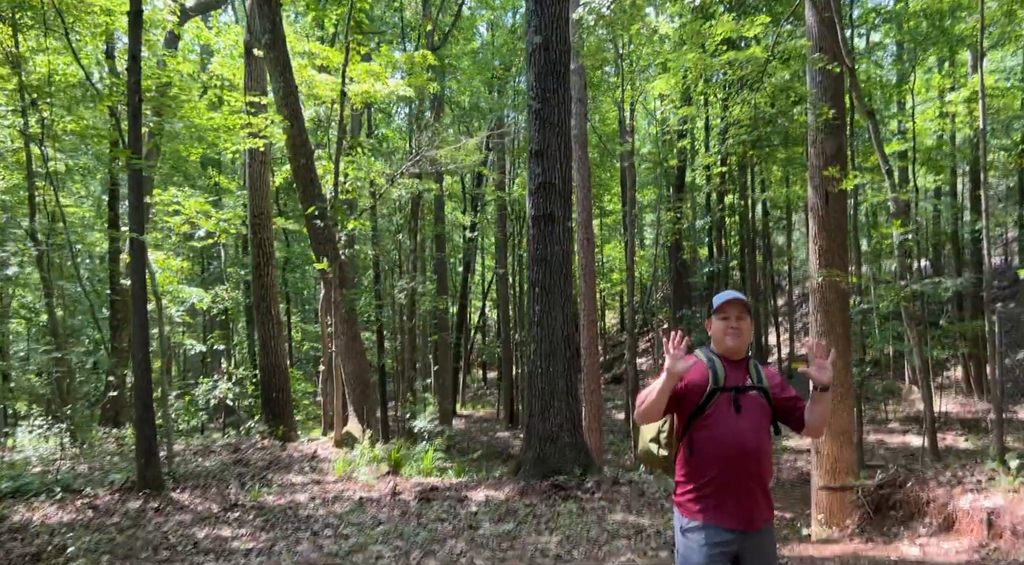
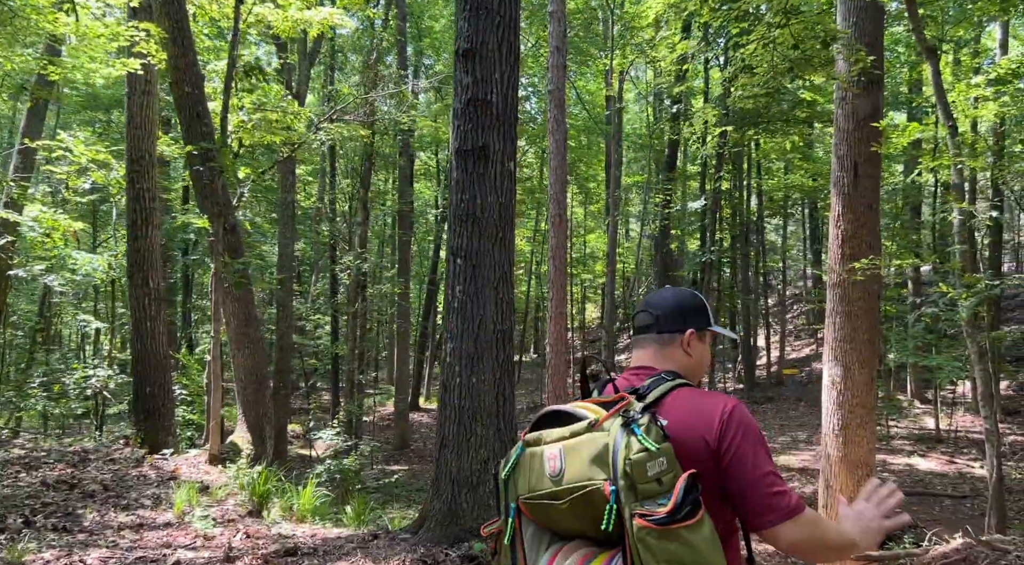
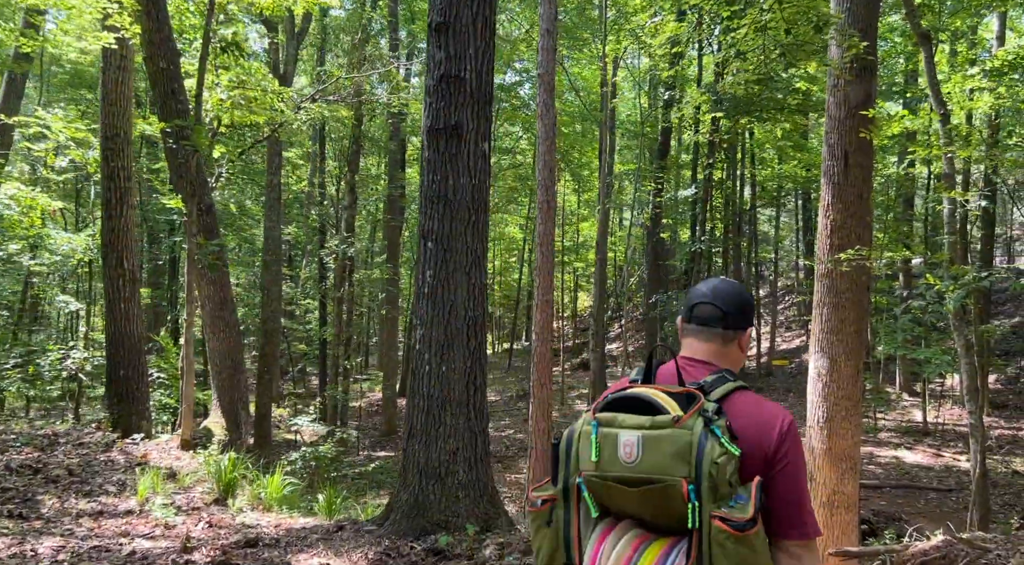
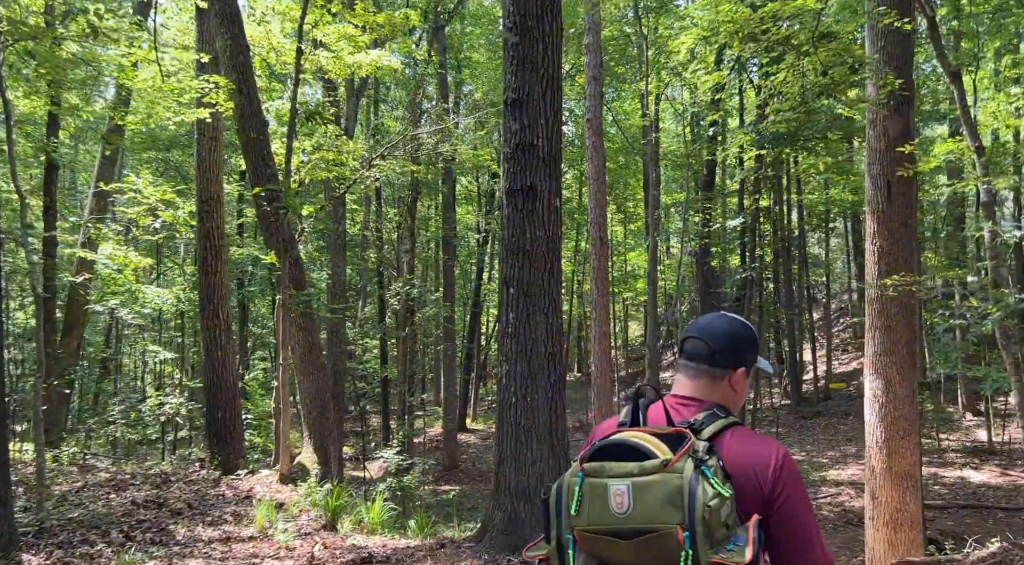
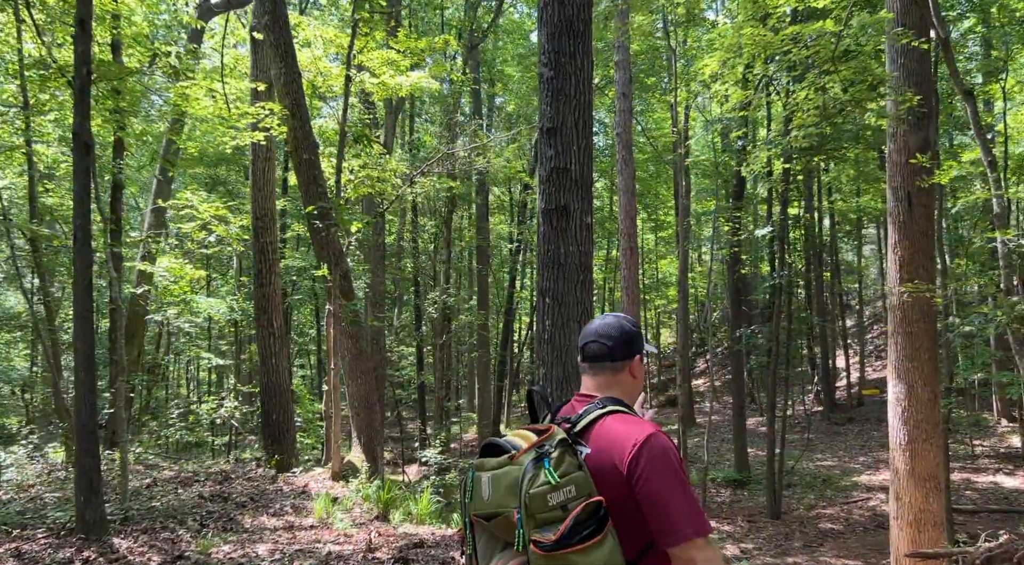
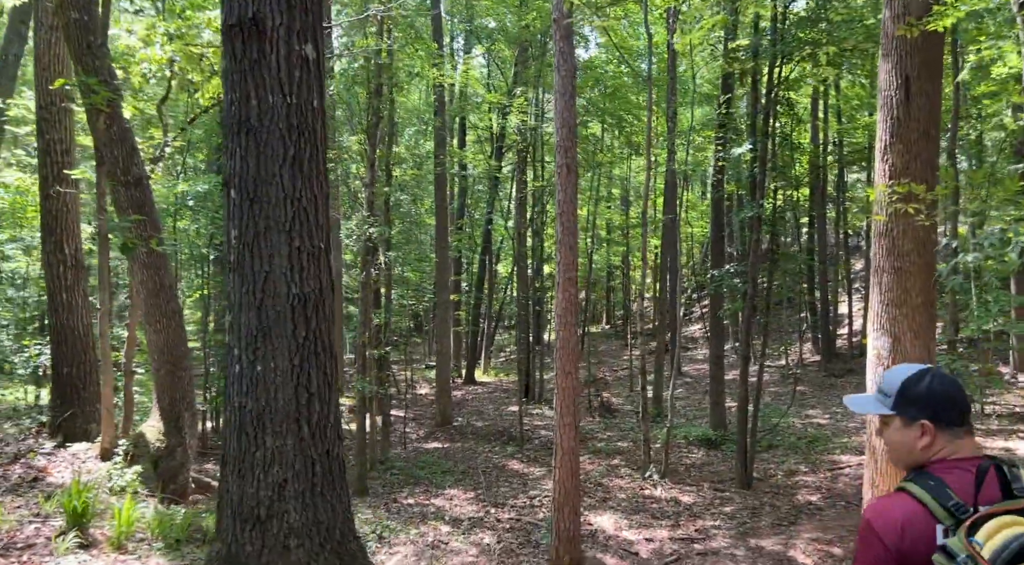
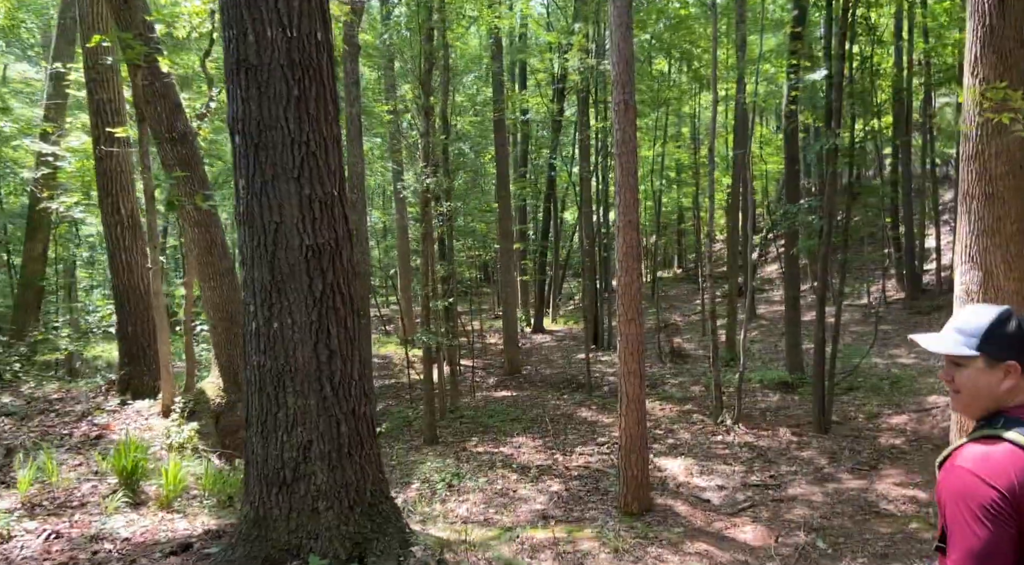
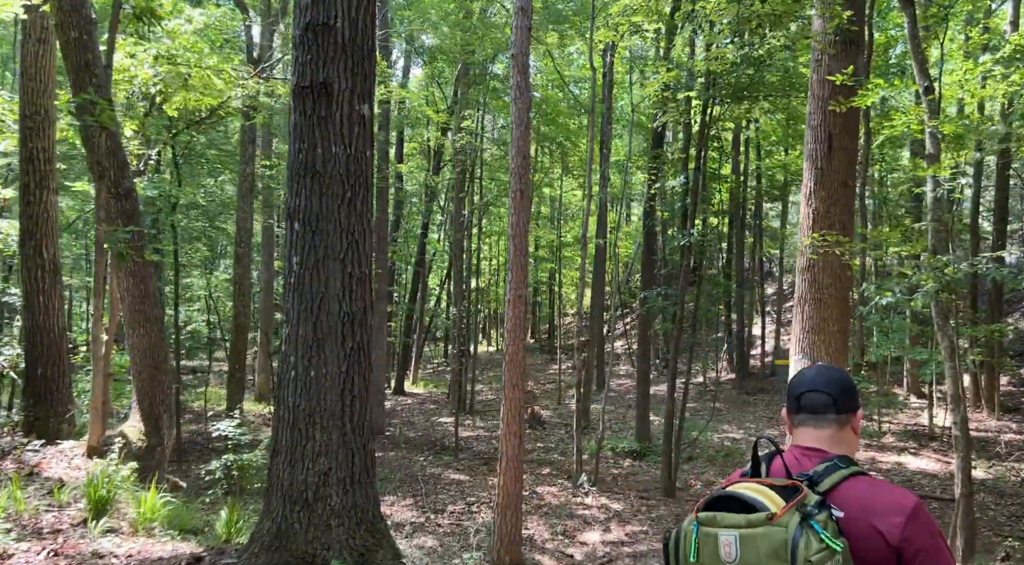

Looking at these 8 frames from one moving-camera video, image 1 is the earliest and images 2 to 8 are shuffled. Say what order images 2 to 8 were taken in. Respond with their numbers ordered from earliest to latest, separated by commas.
5, 4, 2, 3, 8, 6, 7
